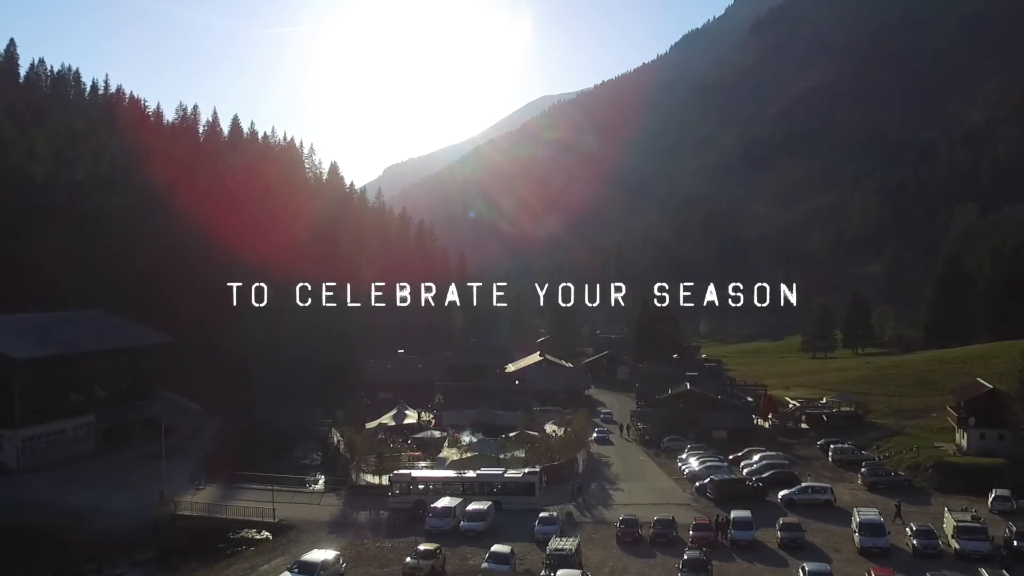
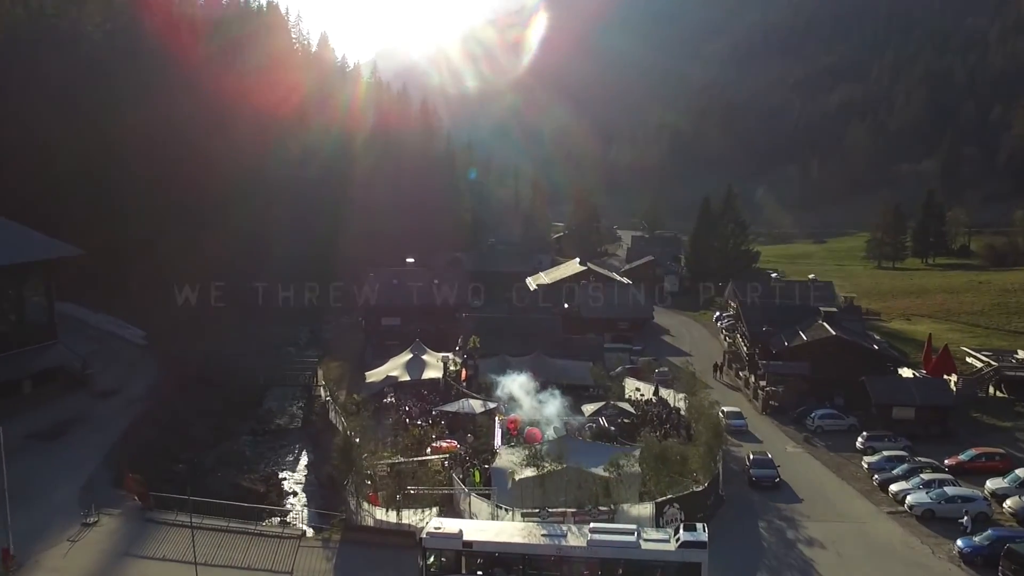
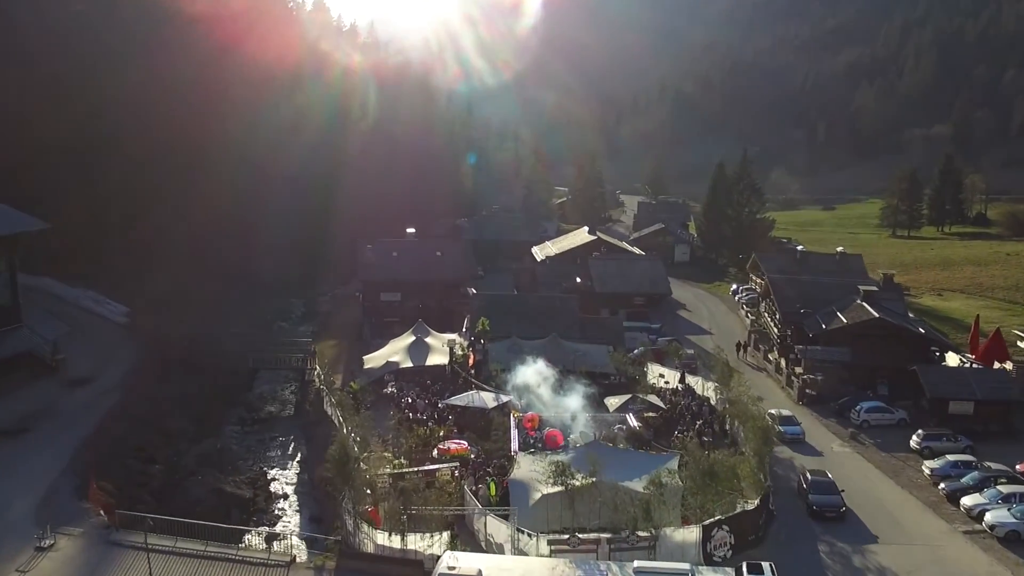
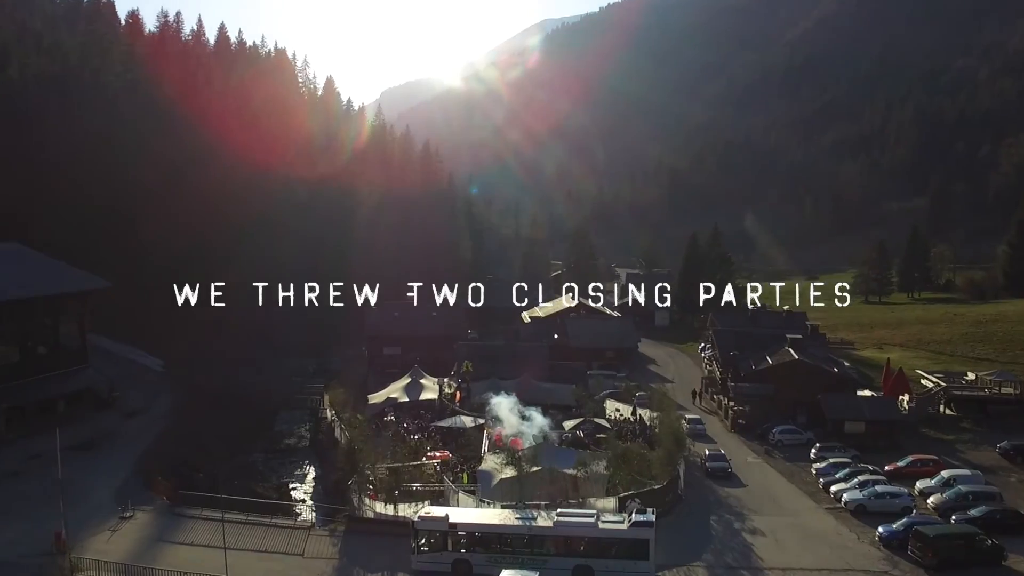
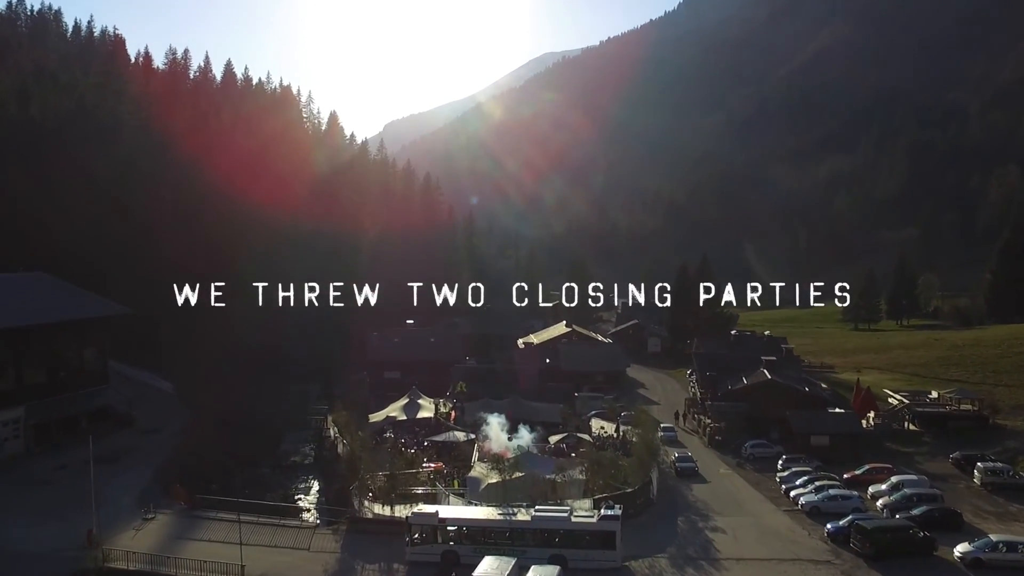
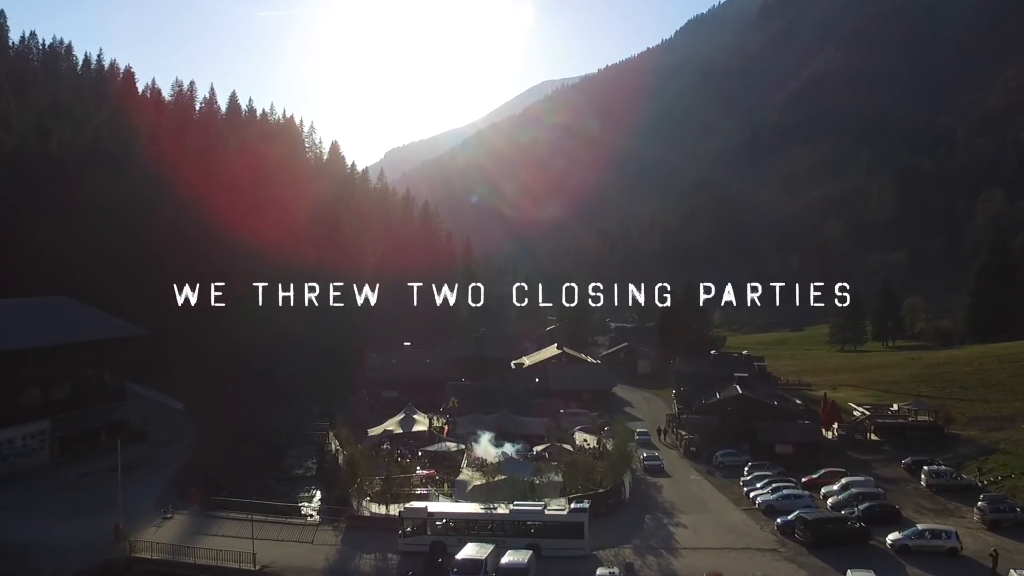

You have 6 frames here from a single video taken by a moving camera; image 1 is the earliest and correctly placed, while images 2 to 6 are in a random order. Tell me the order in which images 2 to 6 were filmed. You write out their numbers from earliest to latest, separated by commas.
6, 5, 4, 2, 3
